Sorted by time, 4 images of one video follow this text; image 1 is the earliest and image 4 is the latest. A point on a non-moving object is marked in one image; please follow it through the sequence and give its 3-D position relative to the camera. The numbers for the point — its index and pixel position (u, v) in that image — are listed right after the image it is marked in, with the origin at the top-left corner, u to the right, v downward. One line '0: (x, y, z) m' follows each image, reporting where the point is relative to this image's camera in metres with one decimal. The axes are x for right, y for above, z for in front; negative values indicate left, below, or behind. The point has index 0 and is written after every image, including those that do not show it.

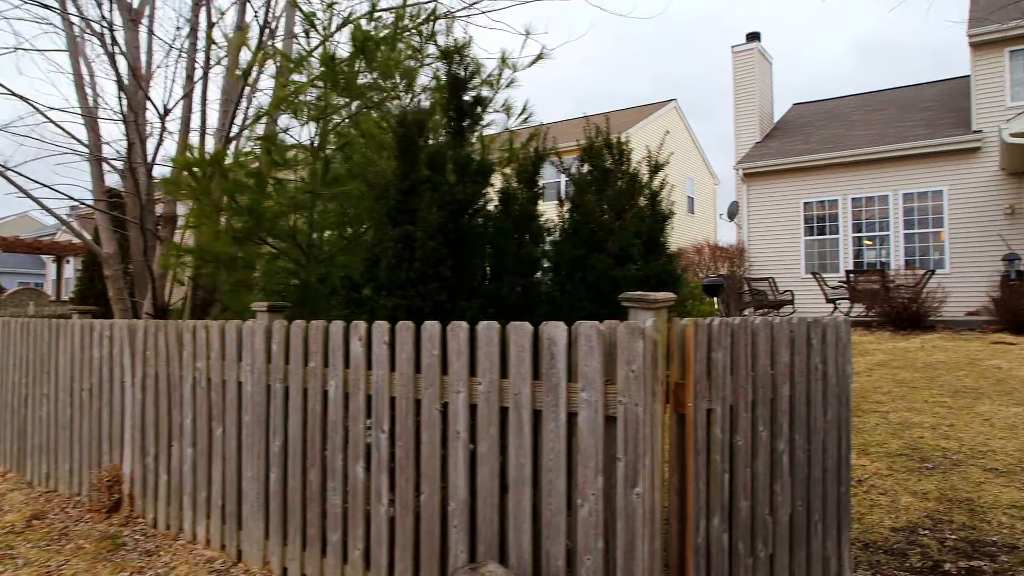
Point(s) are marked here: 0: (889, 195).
0: (+6.3, +1.5, +12.1) m
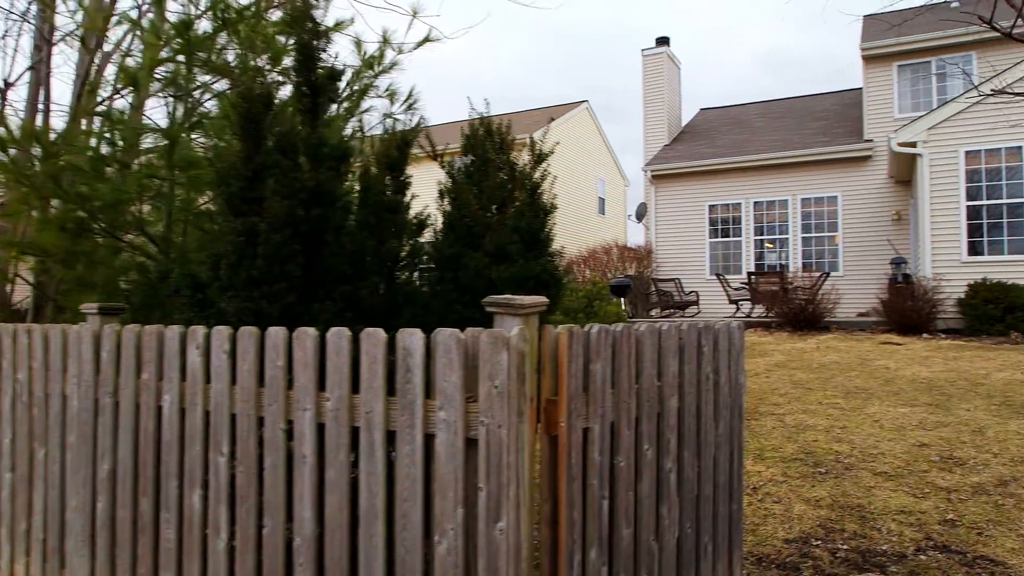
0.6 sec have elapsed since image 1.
0: (+4.7, +1.5, +12.5) m
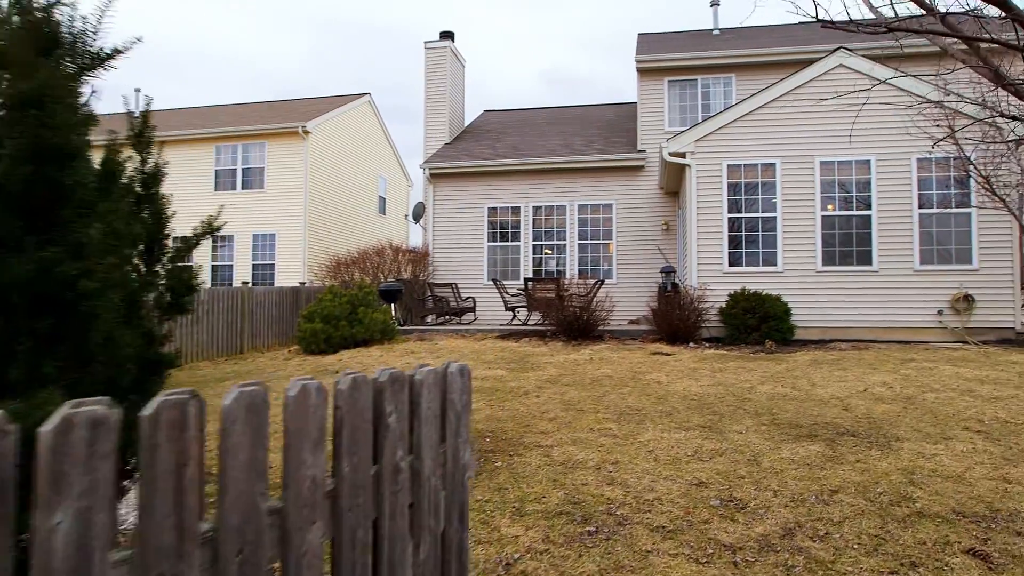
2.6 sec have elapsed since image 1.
0: (+0.9, +1.4, +12.3) m
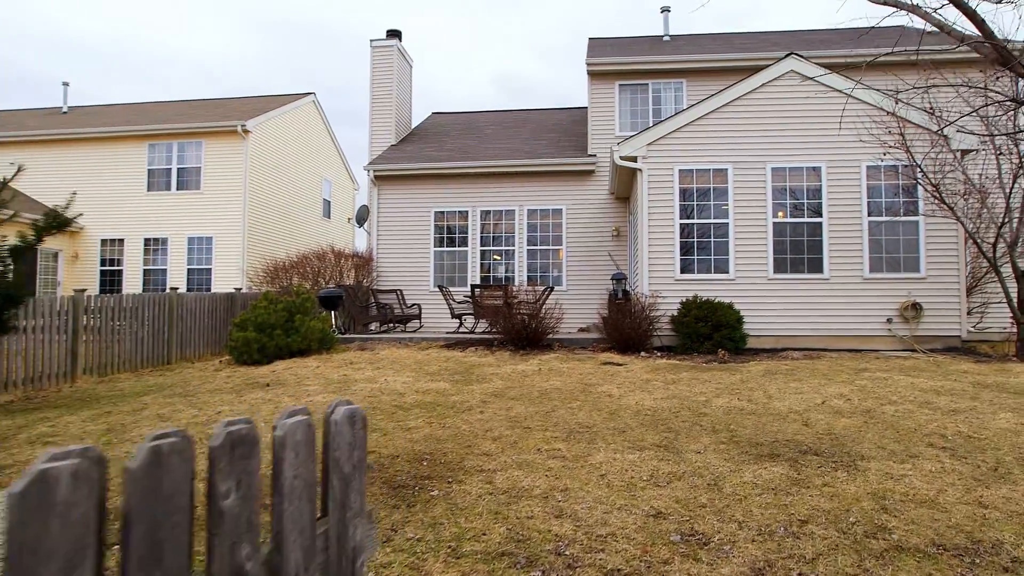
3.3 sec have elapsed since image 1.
0: (+0.1, +1.3, +12.0) m
